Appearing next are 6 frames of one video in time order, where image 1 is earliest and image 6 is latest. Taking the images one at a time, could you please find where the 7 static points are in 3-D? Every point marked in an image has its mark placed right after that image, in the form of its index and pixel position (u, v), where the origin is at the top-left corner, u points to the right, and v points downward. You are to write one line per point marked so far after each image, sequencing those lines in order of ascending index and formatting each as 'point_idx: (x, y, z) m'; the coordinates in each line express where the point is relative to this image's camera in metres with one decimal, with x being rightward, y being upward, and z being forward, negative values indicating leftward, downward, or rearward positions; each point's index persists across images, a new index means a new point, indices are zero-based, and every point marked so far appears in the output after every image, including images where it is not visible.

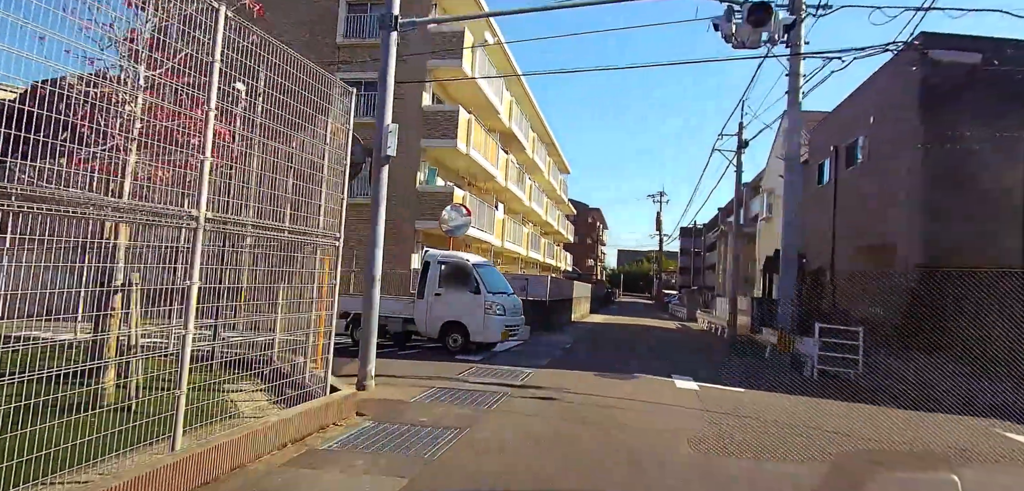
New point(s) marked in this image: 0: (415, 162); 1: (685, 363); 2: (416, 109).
0: (-3.6, +3.1, +19.2) m
1: (+5.6, -3.7, +16.7) m
2: (-3.6, +5.1, +19.4) m
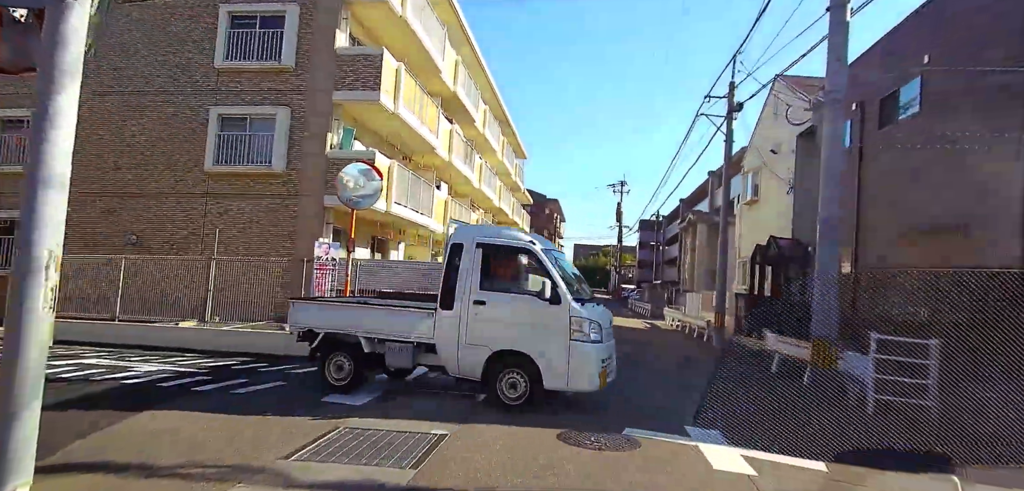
0: (-5.4, +3.6, +14.9) m
1: (+4.0, -3.2, +13.2) m
2: (-5.4, +5.6, +15.1) m
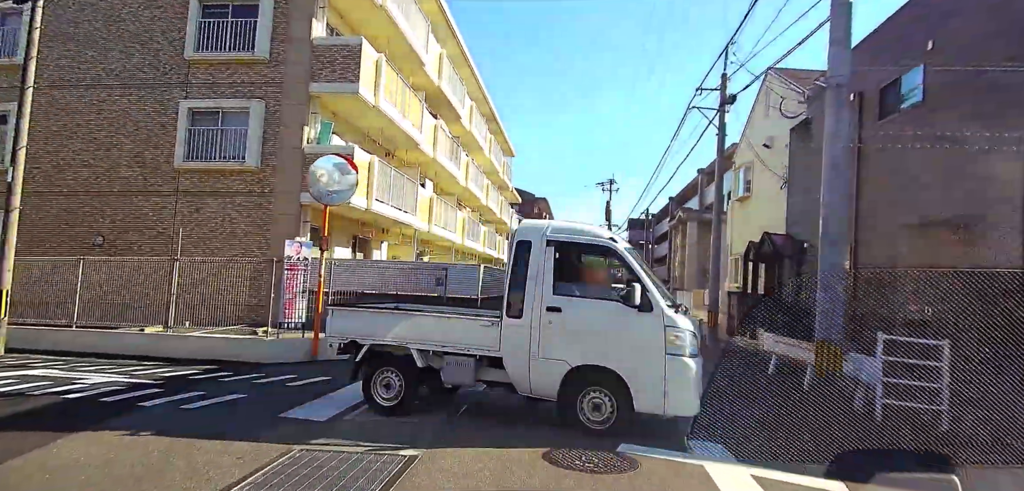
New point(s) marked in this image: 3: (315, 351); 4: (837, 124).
0: (-5.8, +3.6, +14.2) m
1: (+3.7, -3.2, +12.7) m
2: (-5.8, +5.6, +14.4) m
3: (-3.5, -1.9, +9.1) m
4: (+5.0, +1.9, +7.9) m
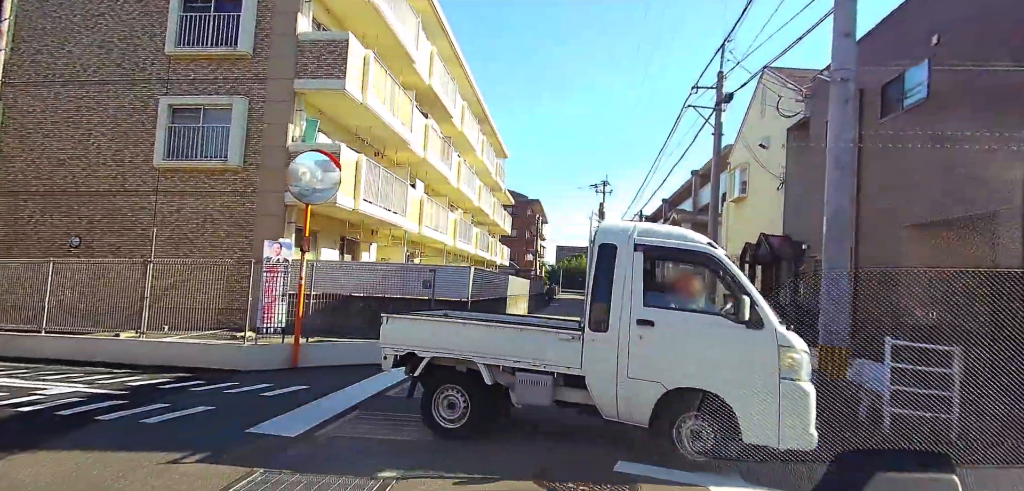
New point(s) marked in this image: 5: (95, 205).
0: (-6.0, +3.6, +13.7) m
1: (+3.4, -3.2, +12.4) m
2: (-6.0, +5.6, +13.9) m
3: (-3.6, -1.9, +8.6) m
4: (+4.9, +1.9, +7.6) m
5: (-12.0, +1.2, +14.8) m
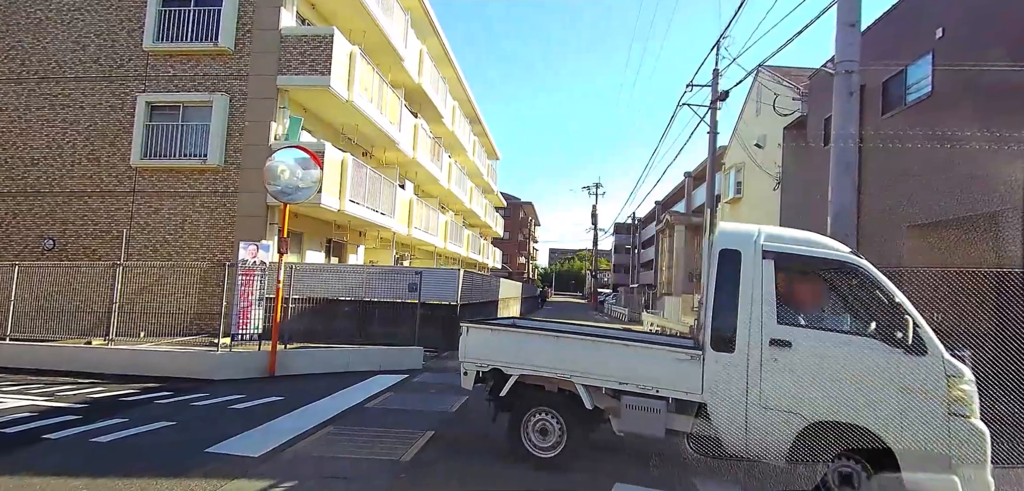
0: (-6.3, +3.5, +13.2) m
1: (+3.2, -3.2, +12.0) m
2: (-6.3, +5.5, +13.5) m
3: (-3.8, -1.9, +8.2) m
4: (+4.7, +1.9, +7.2) m
5: (-12.2, +1.1, +14.2) m
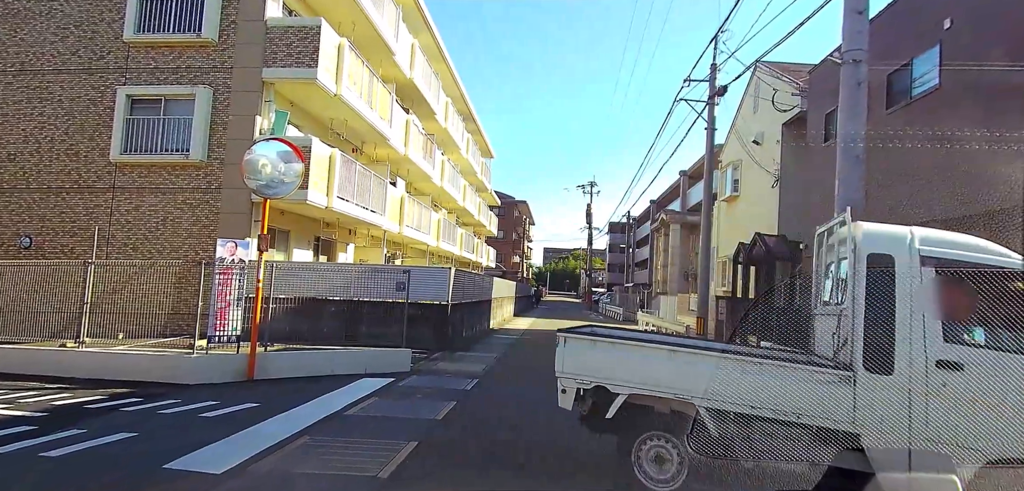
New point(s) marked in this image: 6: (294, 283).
0: (-6.4, +3.6, +12.8) m
1: (+3.1, -3.2, +11.7) m
2: (-6.5, +5.6, +13.0) m
3: (-3.9, -1.9, +7.8) m
4: (+4.6, +1.9, +6.9) m
5: (-12.4, +1.1, +13.7) m
6: (-4.9, -0.8, +11.6) m
